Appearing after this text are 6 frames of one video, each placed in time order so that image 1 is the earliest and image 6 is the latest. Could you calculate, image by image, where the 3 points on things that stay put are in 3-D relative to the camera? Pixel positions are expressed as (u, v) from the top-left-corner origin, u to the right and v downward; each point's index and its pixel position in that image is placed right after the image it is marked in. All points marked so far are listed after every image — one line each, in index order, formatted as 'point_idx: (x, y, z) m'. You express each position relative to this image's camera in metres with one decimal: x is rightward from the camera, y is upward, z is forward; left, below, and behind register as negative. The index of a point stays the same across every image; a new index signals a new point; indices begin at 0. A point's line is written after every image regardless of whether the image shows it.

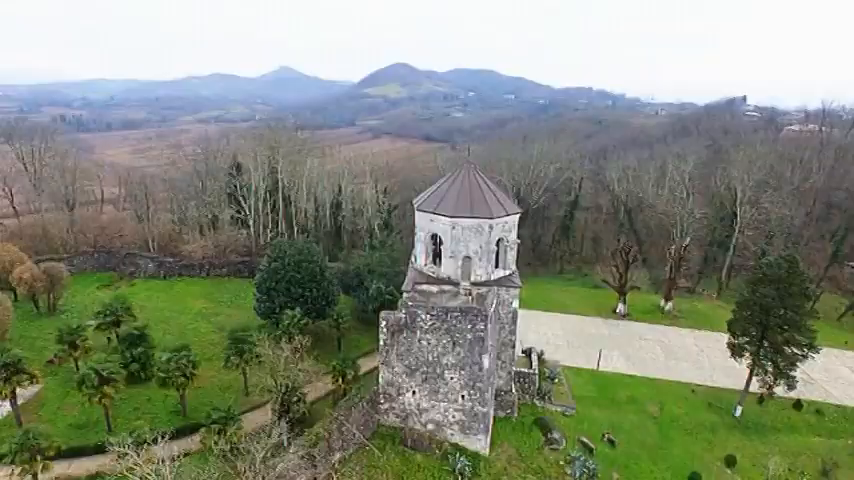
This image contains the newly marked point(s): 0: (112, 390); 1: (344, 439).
0: (-11.1, -5.3, +18.6) m
1: (-2.9, -7.5, +19.6) m
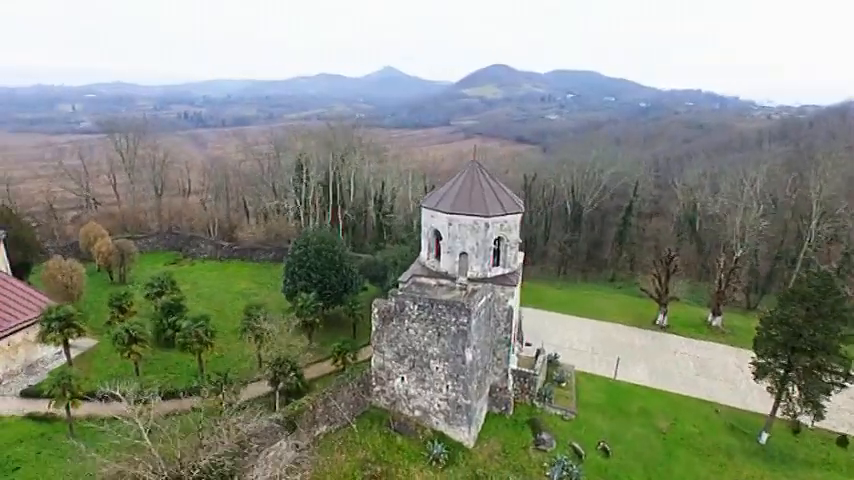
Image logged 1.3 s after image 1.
0: (-11.8, -4.5, +21.7) m
1: (-3.7, -7.1, +21.2) m
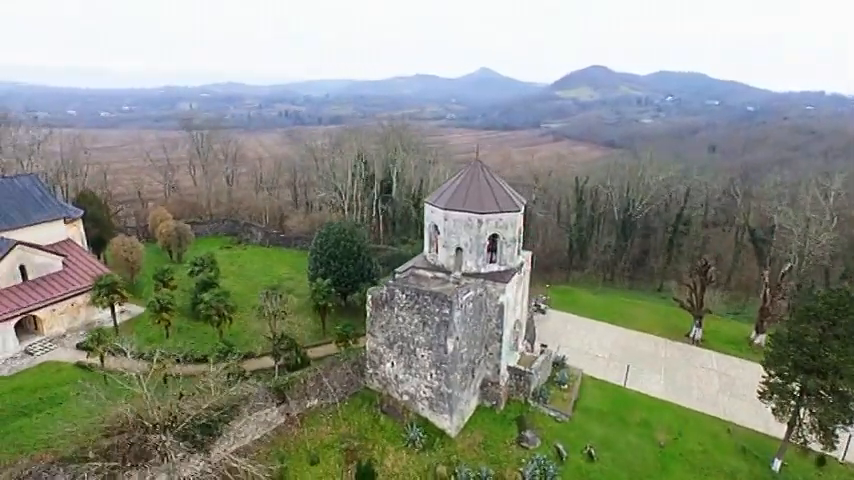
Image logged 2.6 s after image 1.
0: (-12.2, -3.6, +24.7) m
1: (-4.4, -6.6, +22.9) m
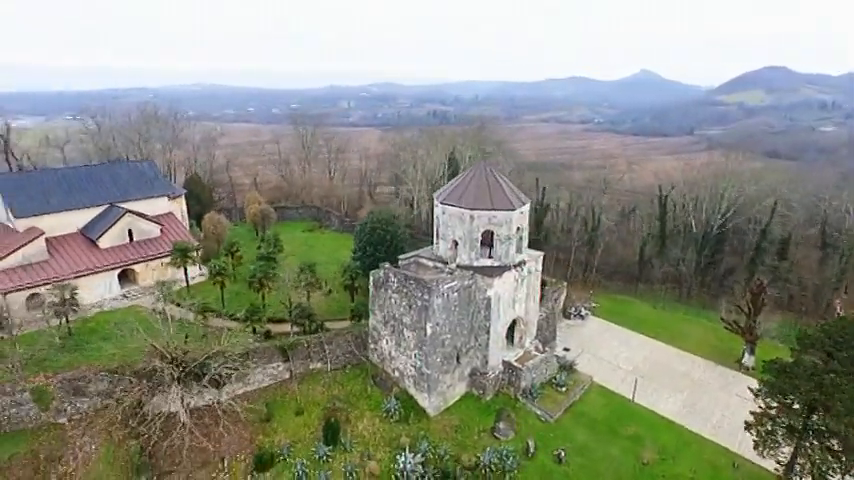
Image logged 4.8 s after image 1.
0: (-11.6, -2.2, +29.9) m
1: (-4.9, -5.8, +26.0) m
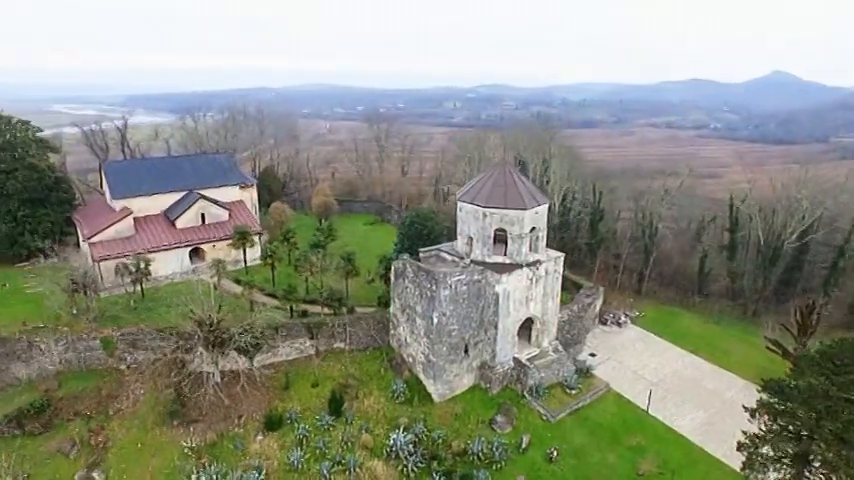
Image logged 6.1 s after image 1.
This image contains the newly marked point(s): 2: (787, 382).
0: (-9.8, -1.3, +33.2) m
1: (-4.1, -5.3, +28.2) m
2: (+12.4, -4.7, +17.8) m
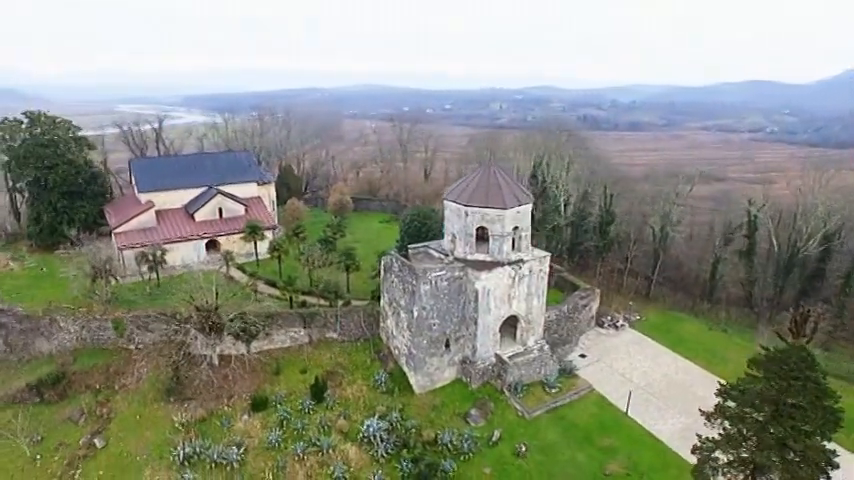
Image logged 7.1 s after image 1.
0: (-9.8, -1.0, +35.0) m
1: (-4.8, -5.0, +29.4) m
2: (+10.7, -4.8, +17.6) m
